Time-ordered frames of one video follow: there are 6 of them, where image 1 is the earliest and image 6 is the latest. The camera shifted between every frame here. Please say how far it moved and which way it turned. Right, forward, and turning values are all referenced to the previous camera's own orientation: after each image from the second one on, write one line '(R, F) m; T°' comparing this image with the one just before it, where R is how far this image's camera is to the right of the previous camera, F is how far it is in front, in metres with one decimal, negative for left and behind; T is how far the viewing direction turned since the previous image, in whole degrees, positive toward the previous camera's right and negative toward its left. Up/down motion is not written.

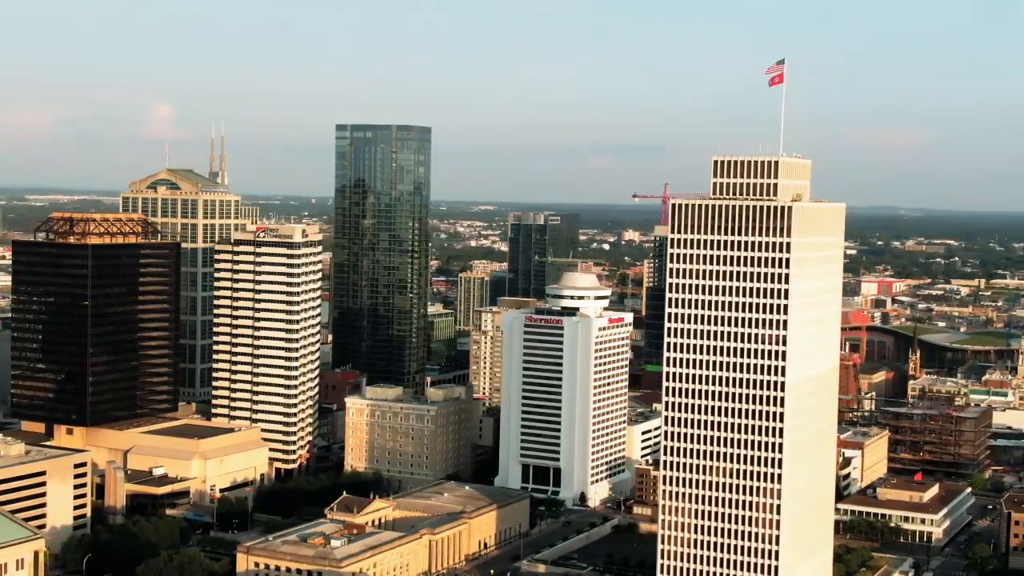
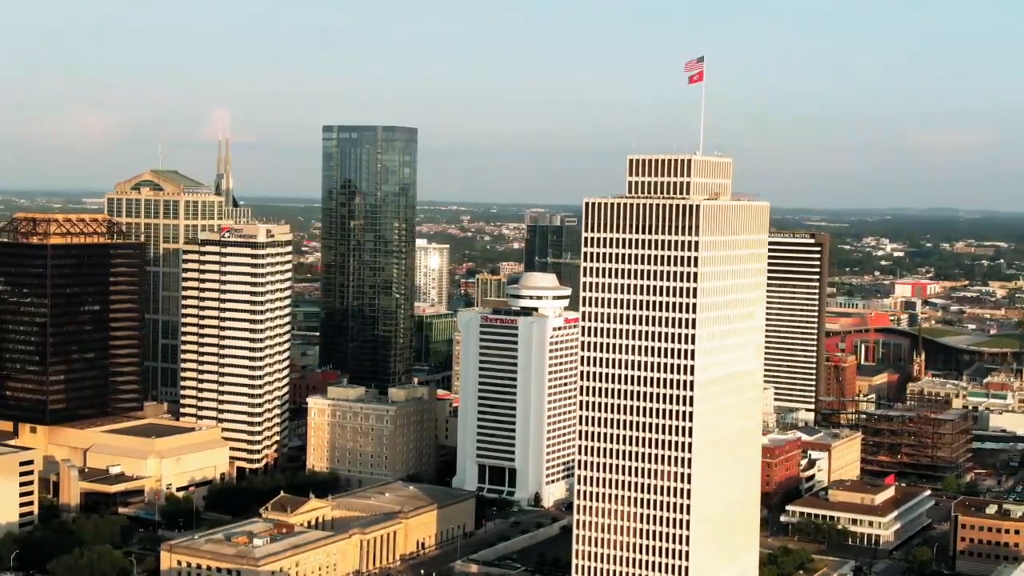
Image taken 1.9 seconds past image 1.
(+8.9, +0.5) m; -2°
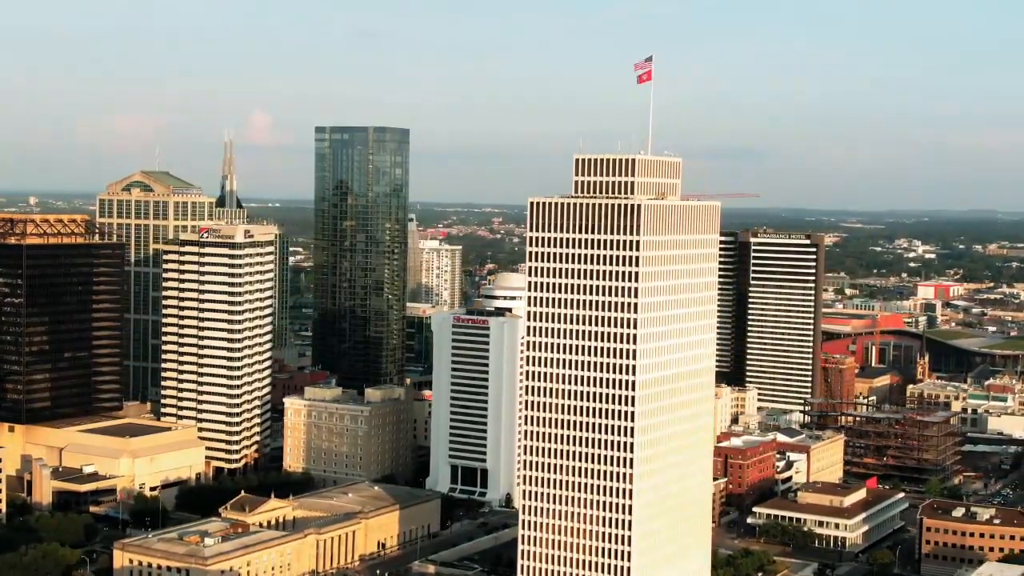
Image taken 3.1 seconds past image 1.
(+5.7, +0.3) m; -1°
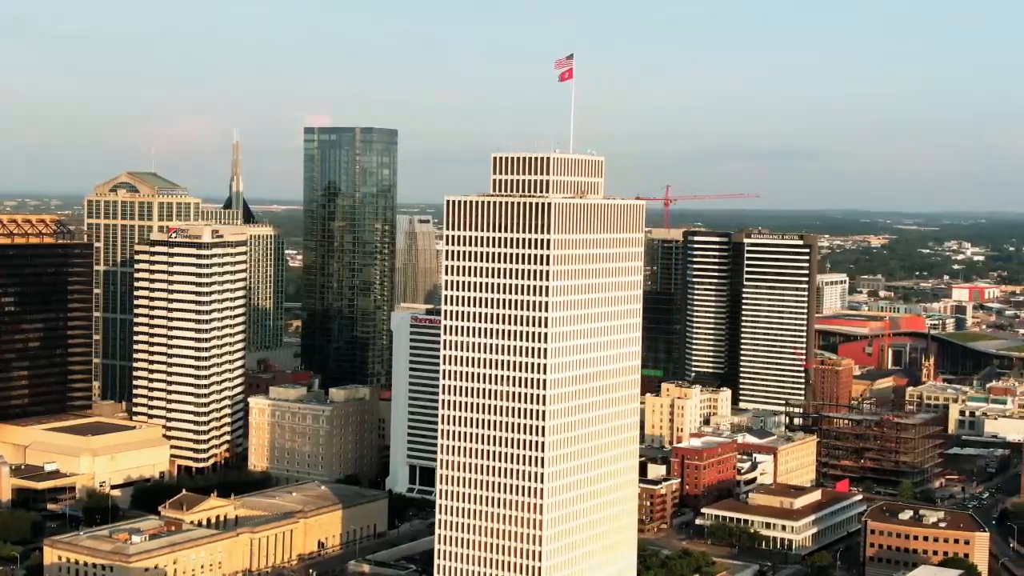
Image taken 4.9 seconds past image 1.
(+8.6, +0.5) m; -2°
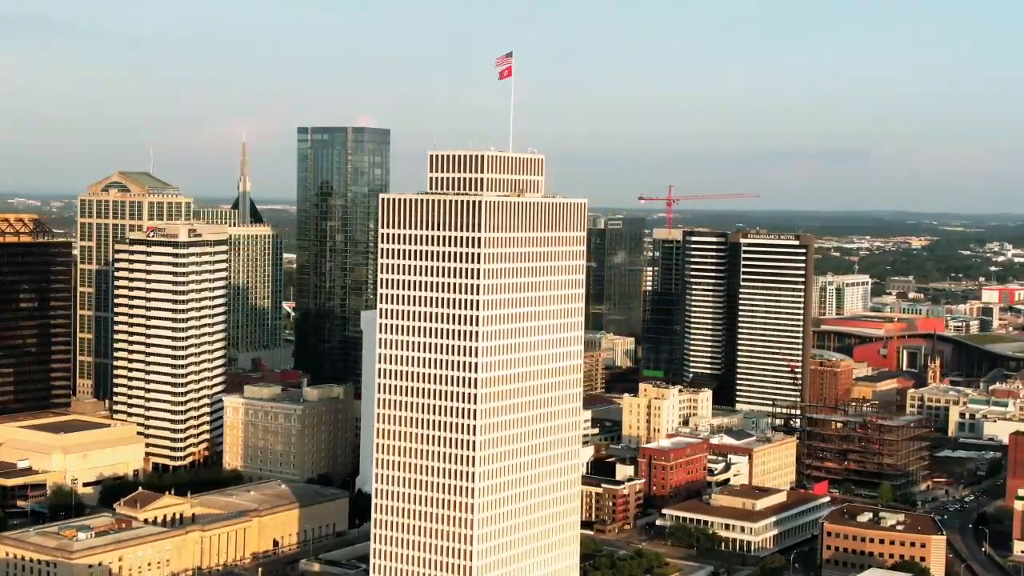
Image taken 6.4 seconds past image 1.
(+6.8, +0.5) m; -2°
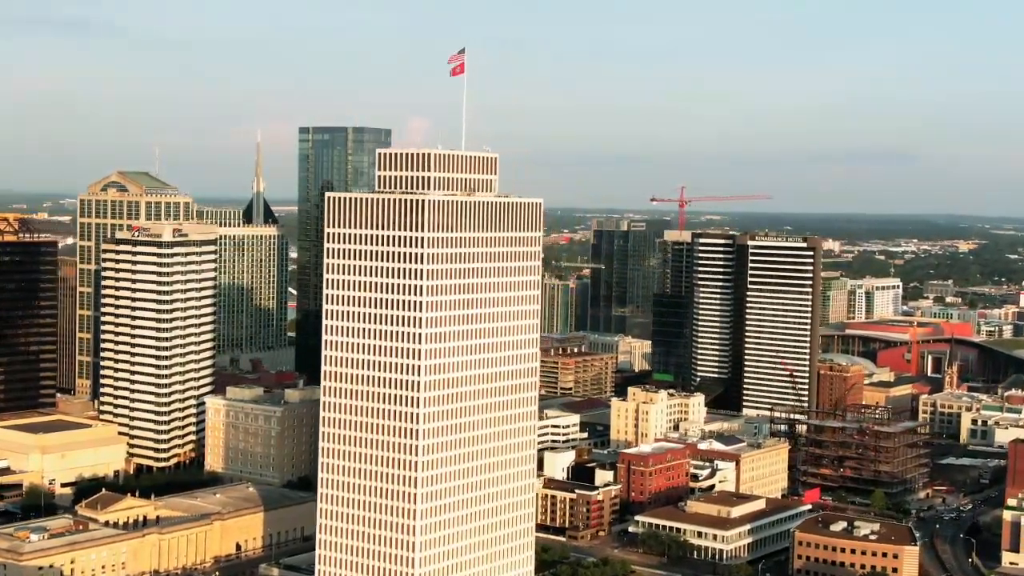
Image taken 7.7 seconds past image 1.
(+6.1, +2.1) m; -2°
